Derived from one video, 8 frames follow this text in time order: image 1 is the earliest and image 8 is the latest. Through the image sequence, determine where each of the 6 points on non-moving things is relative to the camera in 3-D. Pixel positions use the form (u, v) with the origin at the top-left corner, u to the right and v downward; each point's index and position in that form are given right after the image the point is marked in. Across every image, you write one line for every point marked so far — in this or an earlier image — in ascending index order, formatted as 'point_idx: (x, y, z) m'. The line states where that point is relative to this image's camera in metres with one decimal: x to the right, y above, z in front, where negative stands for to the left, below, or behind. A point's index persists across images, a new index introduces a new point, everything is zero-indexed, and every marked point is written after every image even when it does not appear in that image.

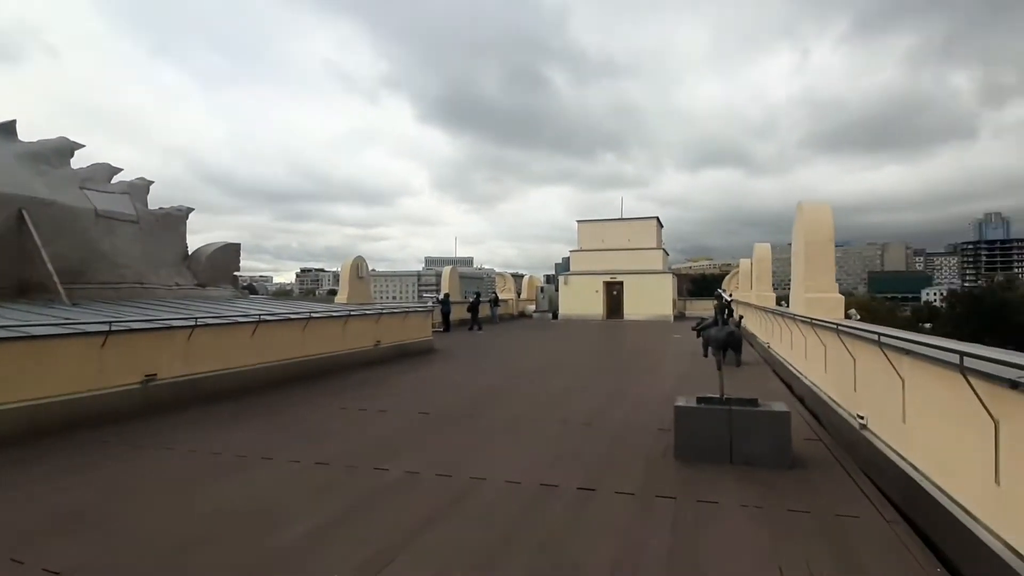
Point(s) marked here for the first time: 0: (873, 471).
0: (+2.7, -1.3, +4.2) m
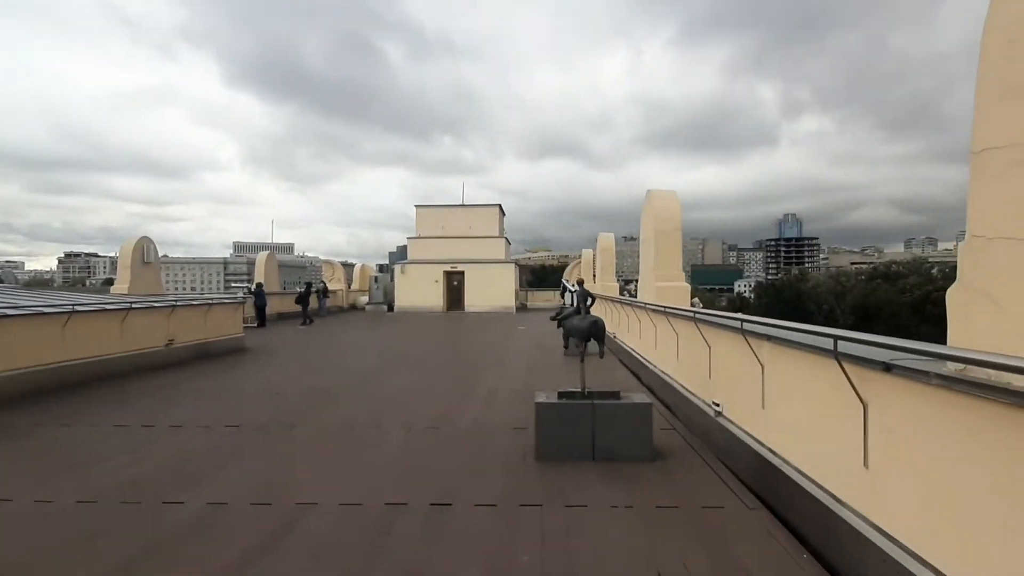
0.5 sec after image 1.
0: (+1.6, -1.2, +4.1) m
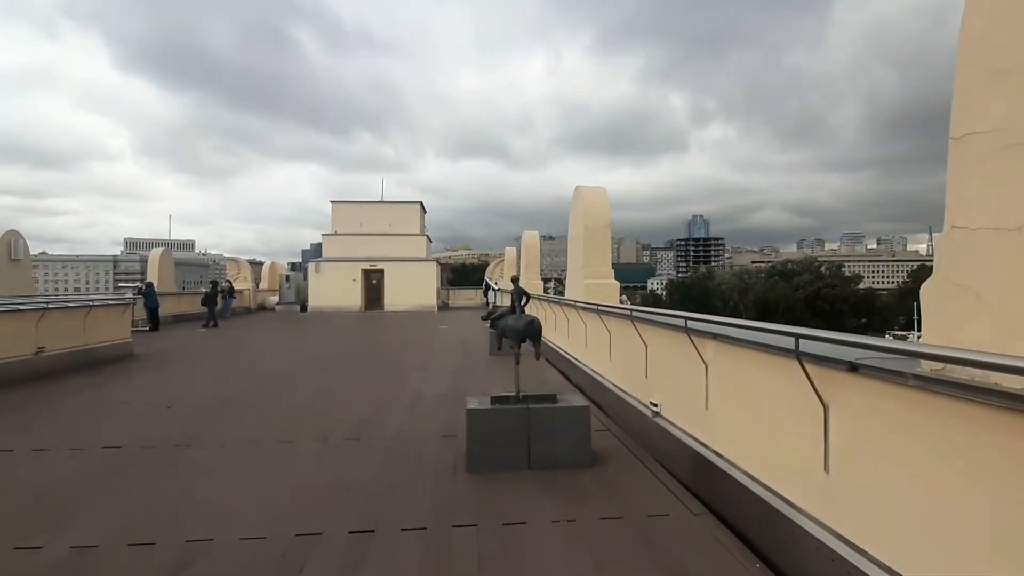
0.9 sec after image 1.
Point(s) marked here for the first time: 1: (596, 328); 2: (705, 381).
0: (+1.1, -1.2, +4.0) m
1: (+0.9, -0.4, +5.9) m
2: (+1.2, -0.6, +3.4) m
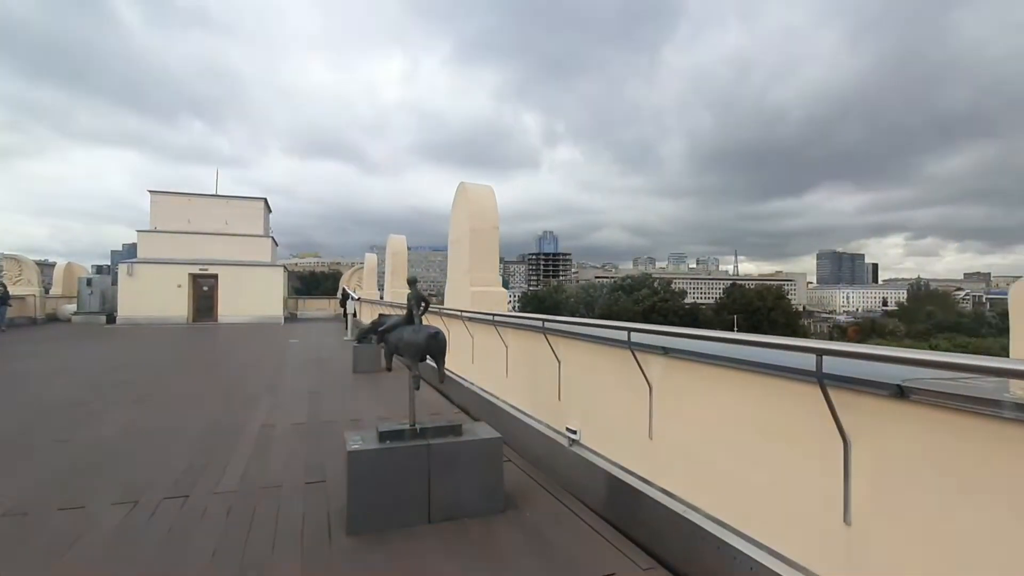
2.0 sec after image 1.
0: (+0.5, -1.3, +3.5) m
1: (-0.2, -0.5, +5.2) m
2: (+0.7, -0.6, +2.9) m
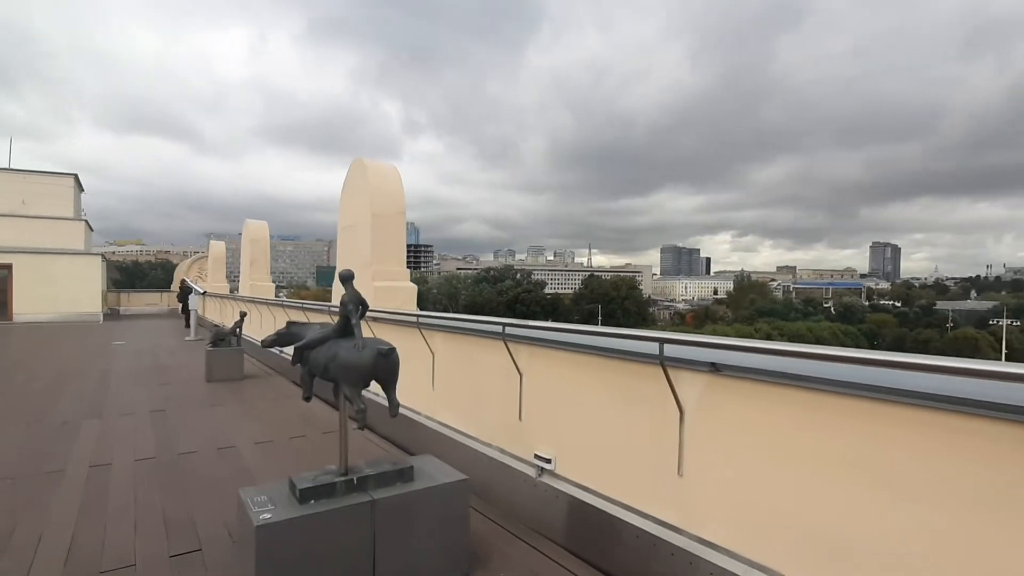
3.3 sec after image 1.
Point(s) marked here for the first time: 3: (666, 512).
0: (+0.3, -1.2, +2.8) m
1: (-0.8, -0.4, +4.3) m
2: (+0.7, -0.6, +2.3) m
3: (+0.6, -0.9, +2.4) m
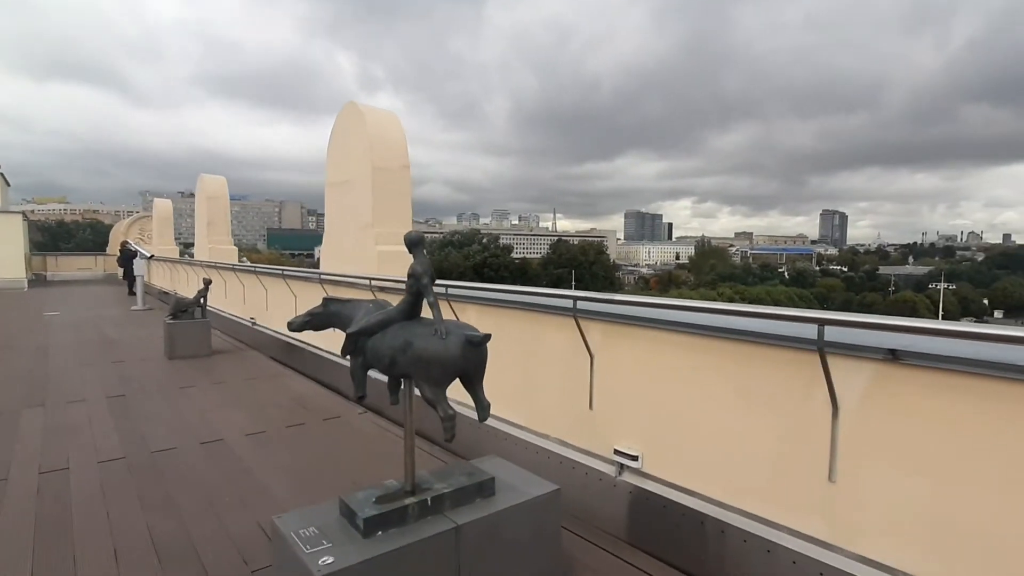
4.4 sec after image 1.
0: (+0.6, -1.1, +2.4) m
1: (-0.6, -0.2, +3.8) m
2: (+1.1, -0.5, +1.9) m
3: (+1.0, -0.8, +2.0) m
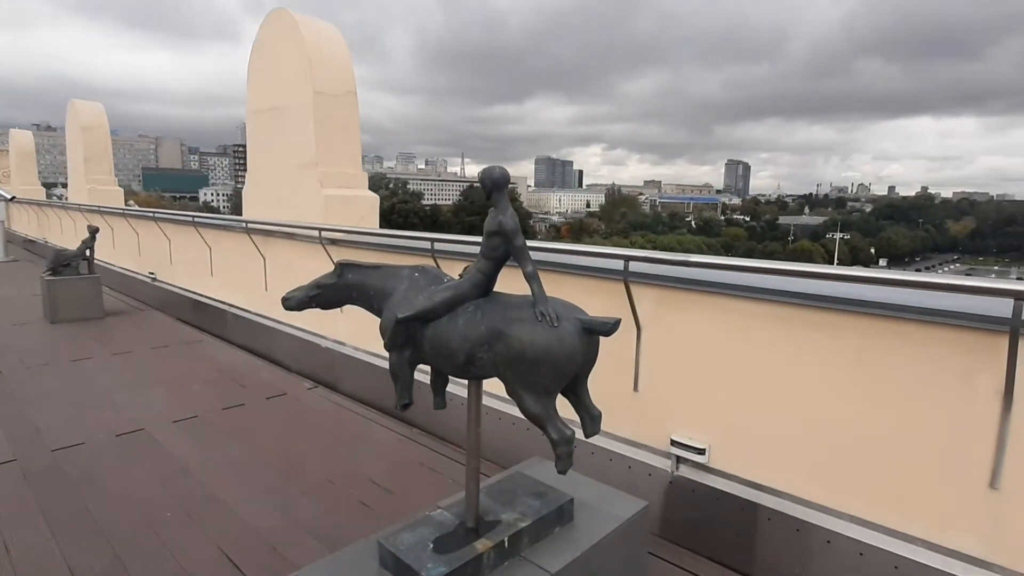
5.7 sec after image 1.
0: (+0.8, -0.9, +2.1) m
1: (-0.7, 0.0, +3.1) m
2: (+1.3, -0.4, +1.6) m
3: (+1.2, -0.7, +1.7) m
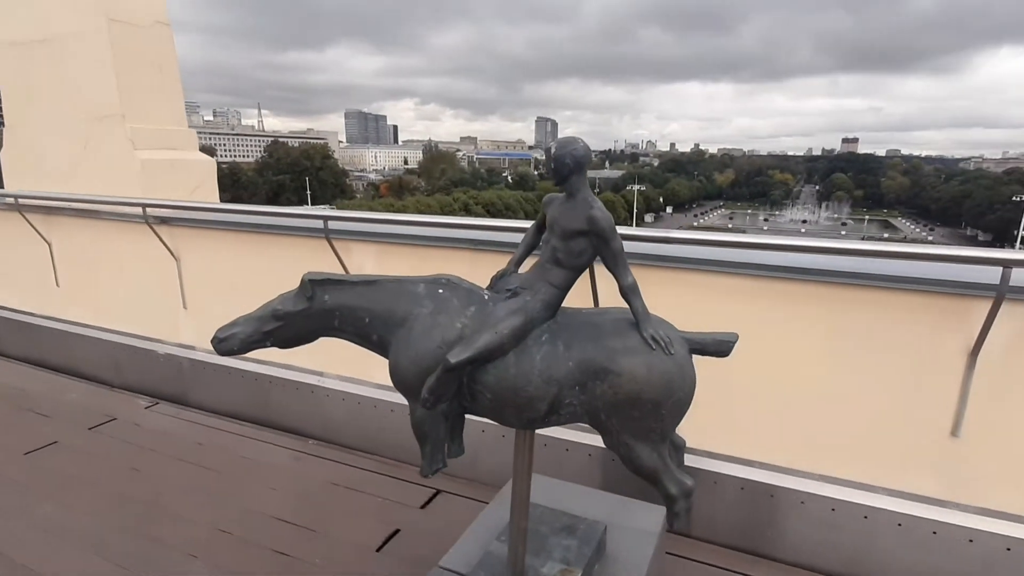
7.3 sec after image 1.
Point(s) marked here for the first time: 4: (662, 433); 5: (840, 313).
0: (+0.6, -0.8, +2.0) m
1: (-1.1, +0.1, +2.5) m
2: (+1.2, -0.3, +1.7) m
3: (+1.2, -0.6, +1.8) m
4: (+0.2, -0.2, +0.9) m
5: (+0.9, -0.1, +1.8) m
